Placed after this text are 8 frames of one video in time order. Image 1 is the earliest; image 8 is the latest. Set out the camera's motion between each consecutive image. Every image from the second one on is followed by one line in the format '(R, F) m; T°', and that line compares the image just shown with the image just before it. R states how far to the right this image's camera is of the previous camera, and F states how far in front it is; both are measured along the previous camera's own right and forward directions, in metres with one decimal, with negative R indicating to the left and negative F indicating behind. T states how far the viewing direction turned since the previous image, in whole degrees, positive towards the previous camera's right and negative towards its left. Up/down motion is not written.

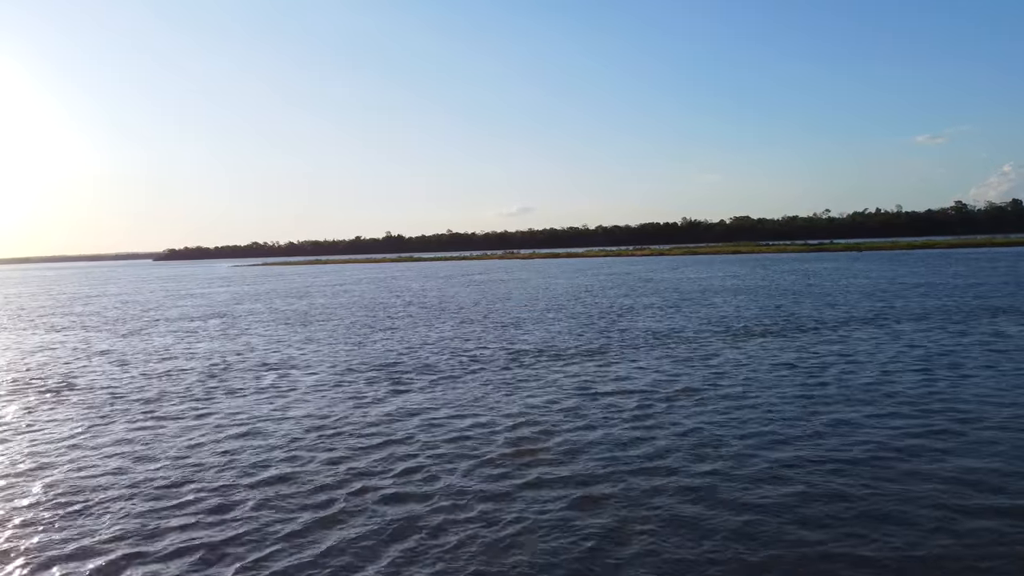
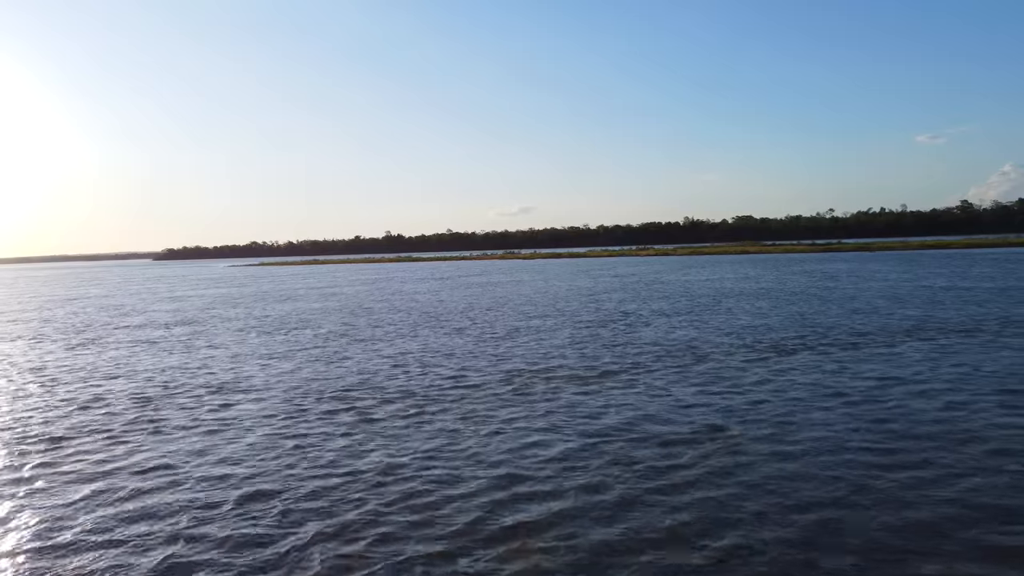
(+0.2, +4.6) m; 0°
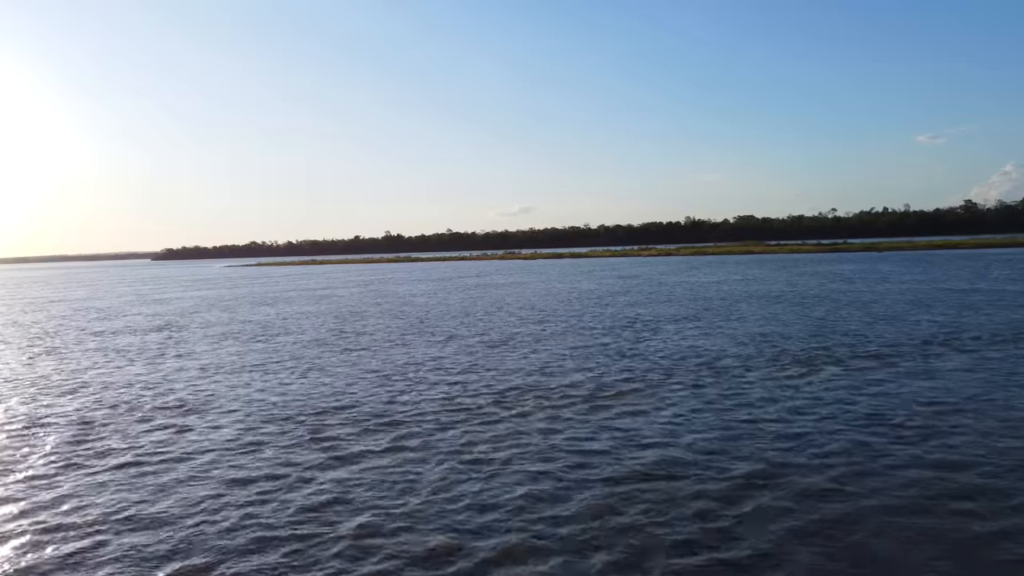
(+0.1, +3.2) m; 0°
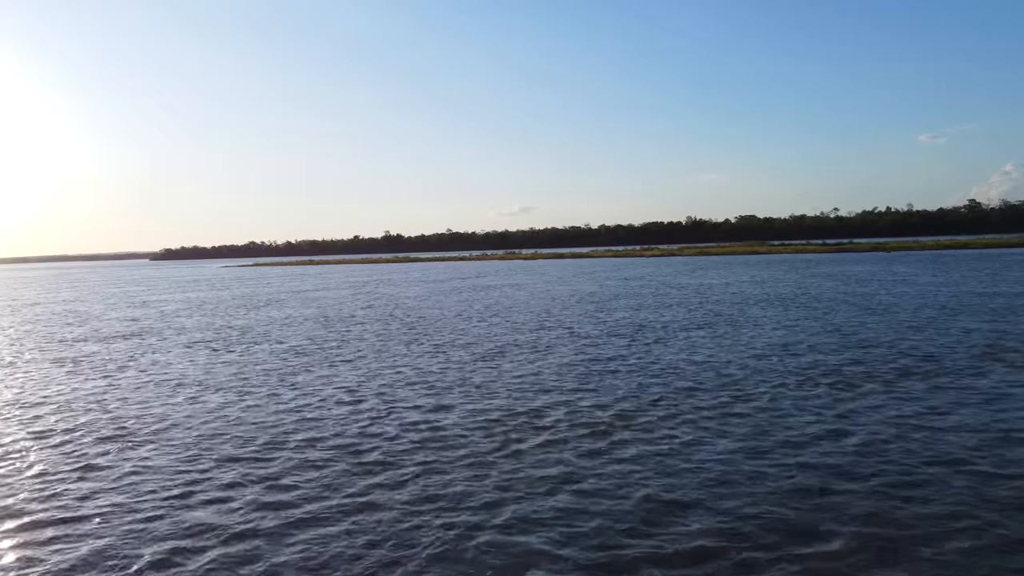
(+0.1, +3.3) m; 0°
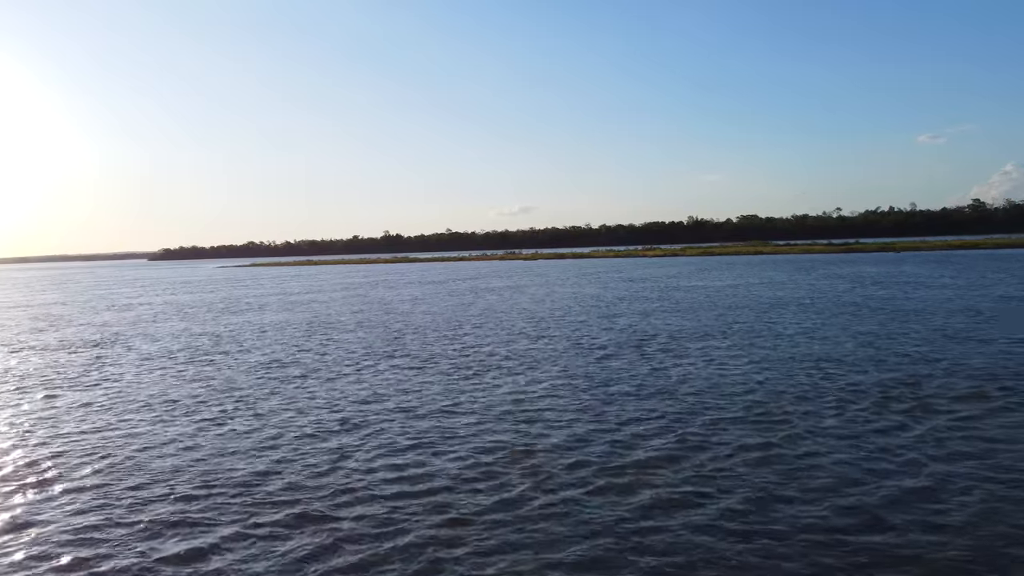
(+0.1, +3.6) m; 0°
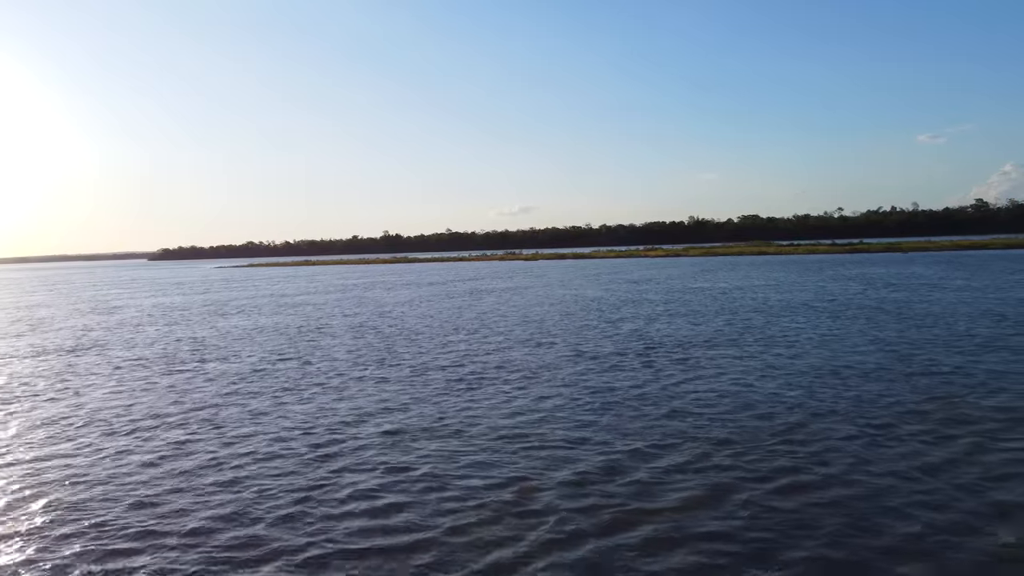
(+0.1, +2.3) m; 0°
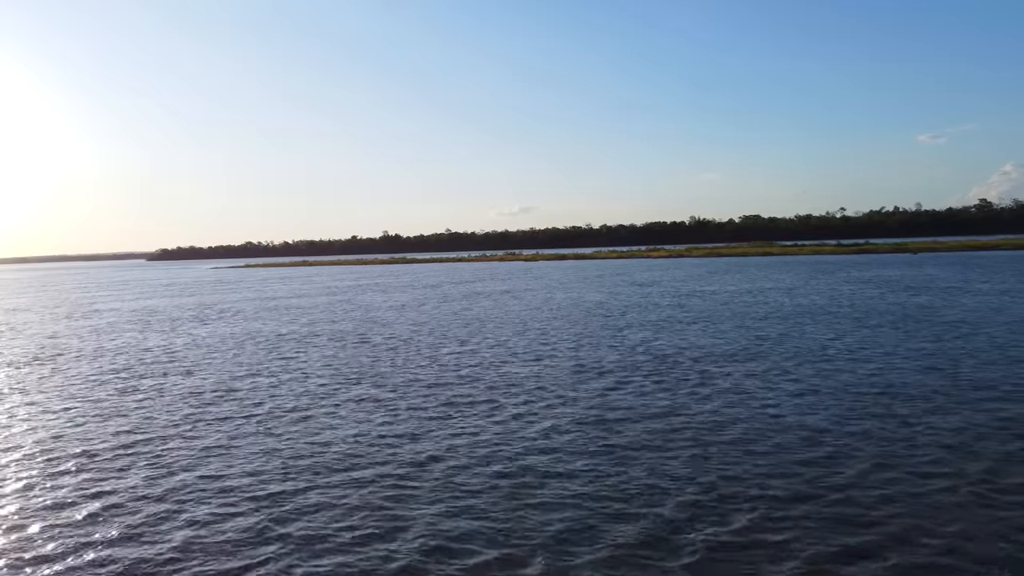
(+0.1, +3.3) m; 0°
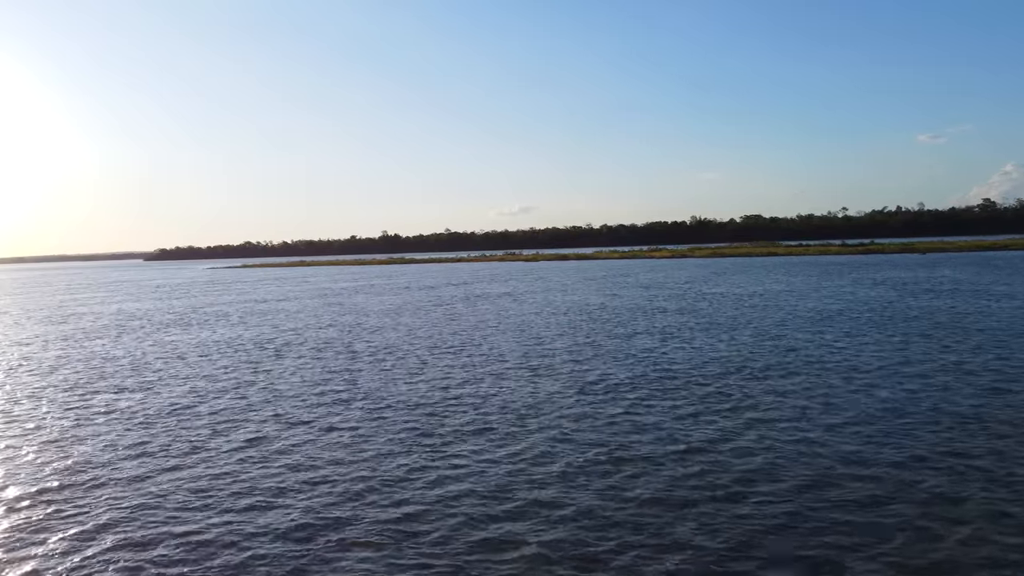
(0.0, +3.1) m; 0°
